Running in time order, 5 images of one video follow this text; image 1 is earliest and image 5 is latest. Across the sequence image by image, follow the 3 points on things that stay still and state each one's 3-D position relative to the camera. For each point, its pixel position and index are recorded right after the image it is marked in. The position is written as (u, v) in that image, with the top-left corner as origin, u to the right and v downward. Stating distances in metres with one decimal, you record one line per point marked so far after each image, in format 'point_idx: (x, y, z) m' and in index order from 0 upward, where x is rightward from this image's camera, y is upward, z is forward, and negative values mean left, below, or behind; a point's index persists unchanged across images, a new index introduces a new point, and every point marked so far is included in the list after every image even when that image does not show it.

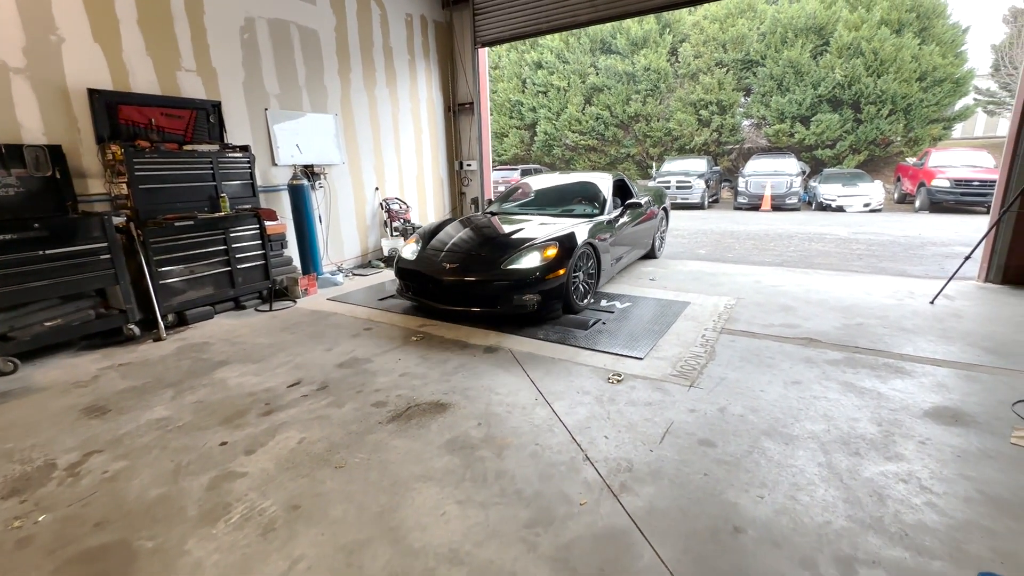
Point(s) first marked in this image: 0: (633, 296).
0: (+1.1, -0.1, +4.4) m
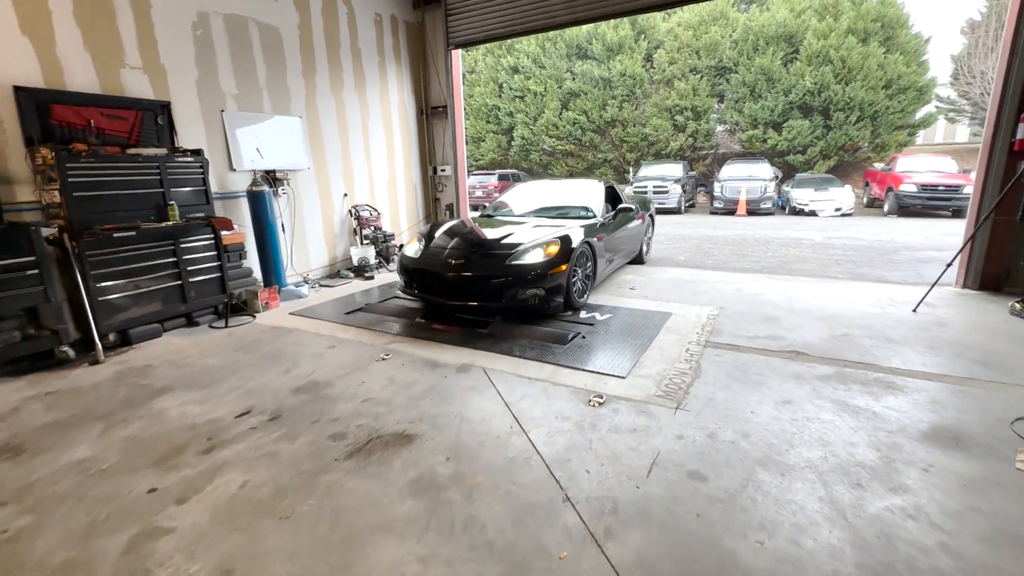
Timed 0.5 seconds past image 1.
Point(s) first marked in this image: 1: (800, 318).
0: (+0.9, -0.2, +4.2) m
1: (+2.3, -0.2, +3.7) m
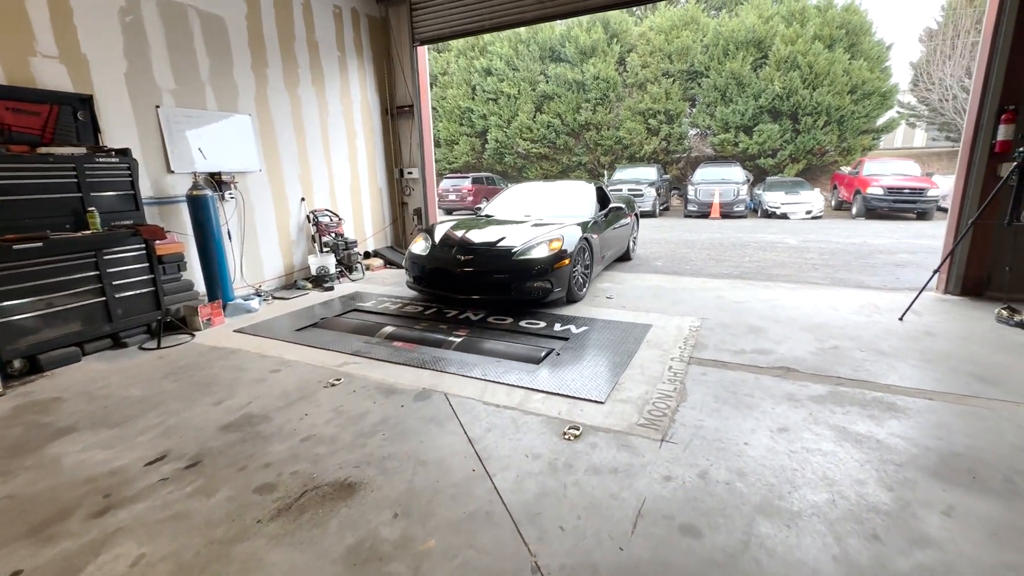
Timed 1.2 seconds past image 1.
0: (+0.6, -0.3, +4.0) m
1: (+2.1, -0.3, +3.5) m
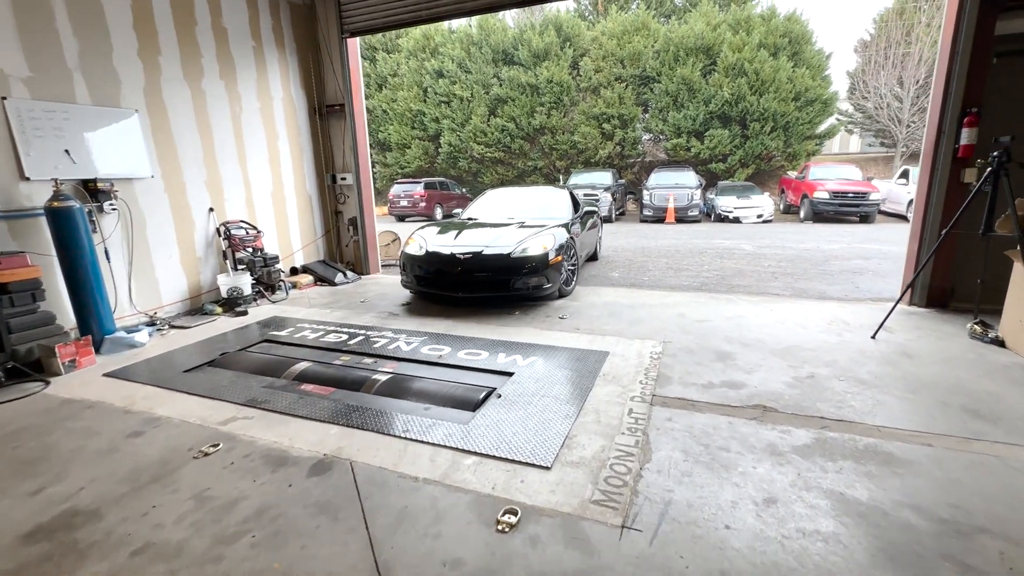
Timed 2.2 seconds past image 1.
0: (+0.2, -0.4, +3.5) m
1: (+1.6, -0.4, +3.1) m
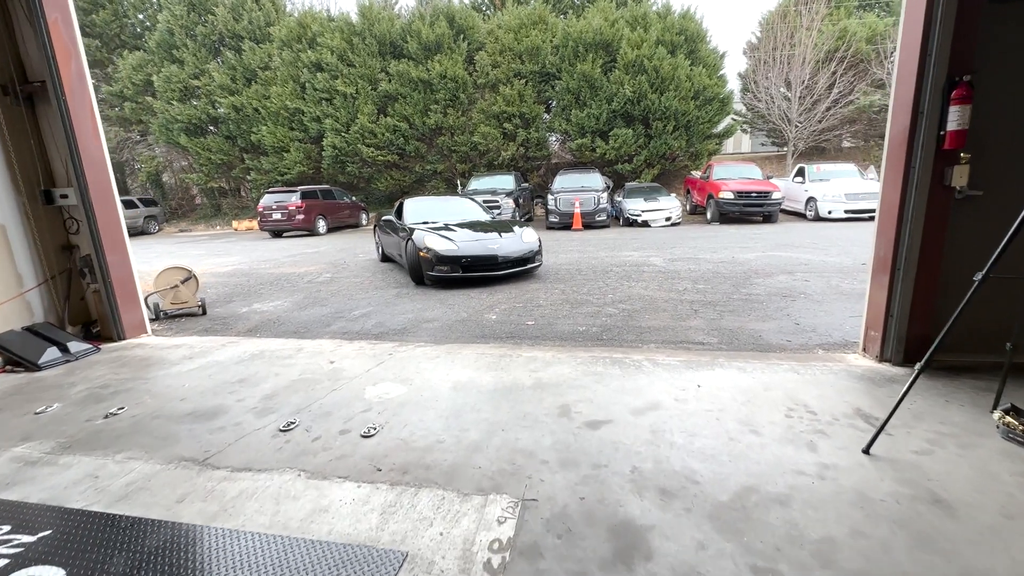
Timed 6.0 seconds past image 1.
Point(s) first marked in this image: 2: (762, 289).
0: (-0.9, -0.9, +1.7) m
1: (+0.6, -0.8, +1.6) m
2: (+2.7, 0.0, +5.0) m
